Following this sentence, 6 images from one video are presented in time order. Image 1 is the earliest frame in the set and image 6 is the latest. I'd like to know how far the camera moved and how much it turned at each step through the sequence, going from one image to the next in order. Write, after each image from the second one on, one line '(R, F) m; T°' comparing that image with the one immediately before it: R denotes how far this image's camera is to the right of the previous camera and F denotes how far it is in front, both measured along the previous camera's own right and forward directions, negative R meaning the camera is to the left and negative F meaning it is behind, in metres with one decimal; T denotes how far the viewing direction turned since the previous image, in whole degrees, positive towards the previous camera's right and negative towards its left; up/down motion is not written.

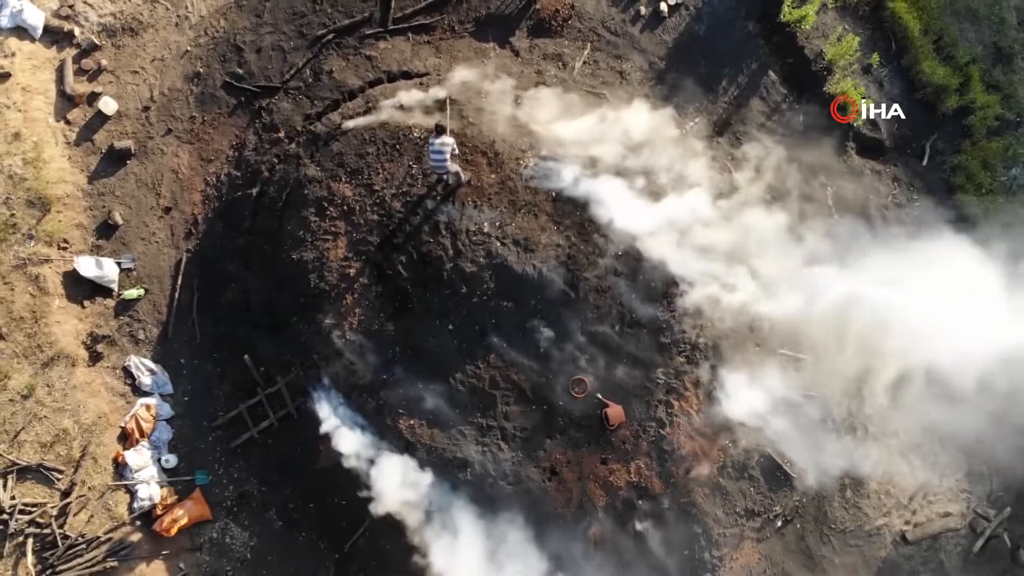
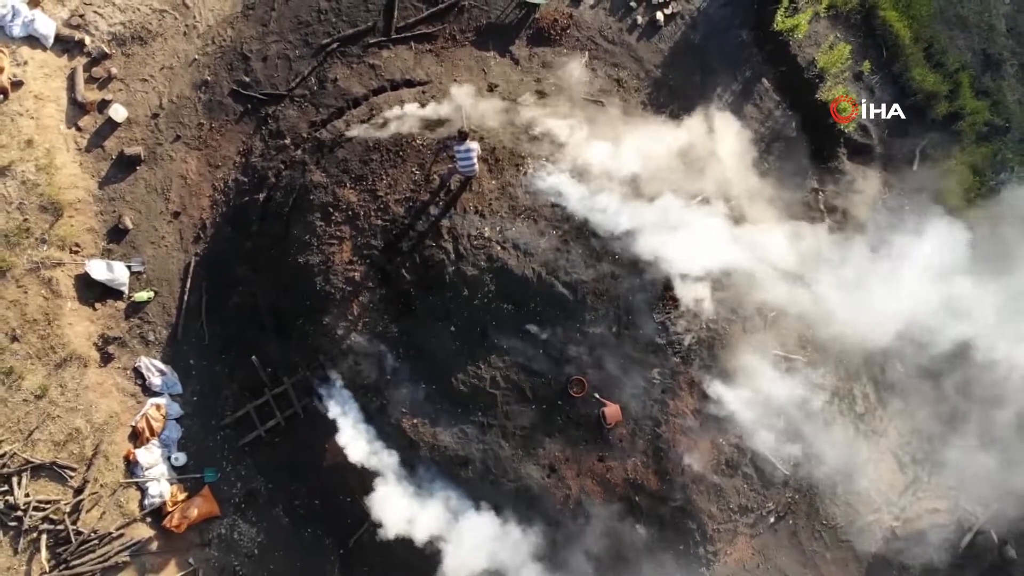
(0.0, -0.3) m; 0°
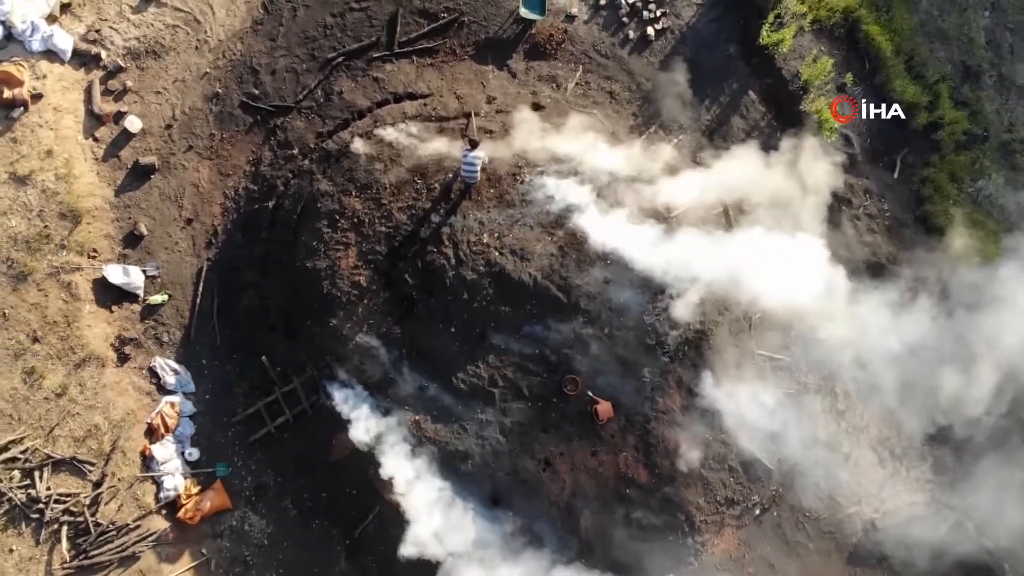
(0.0, -0.5) m; 0°
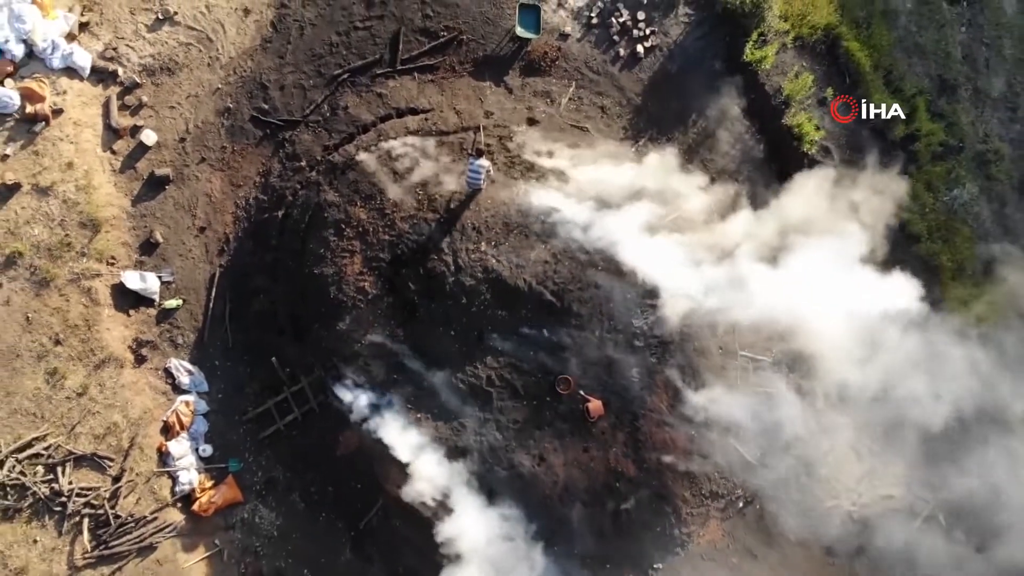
(+0.1, -0.6) m; 0°
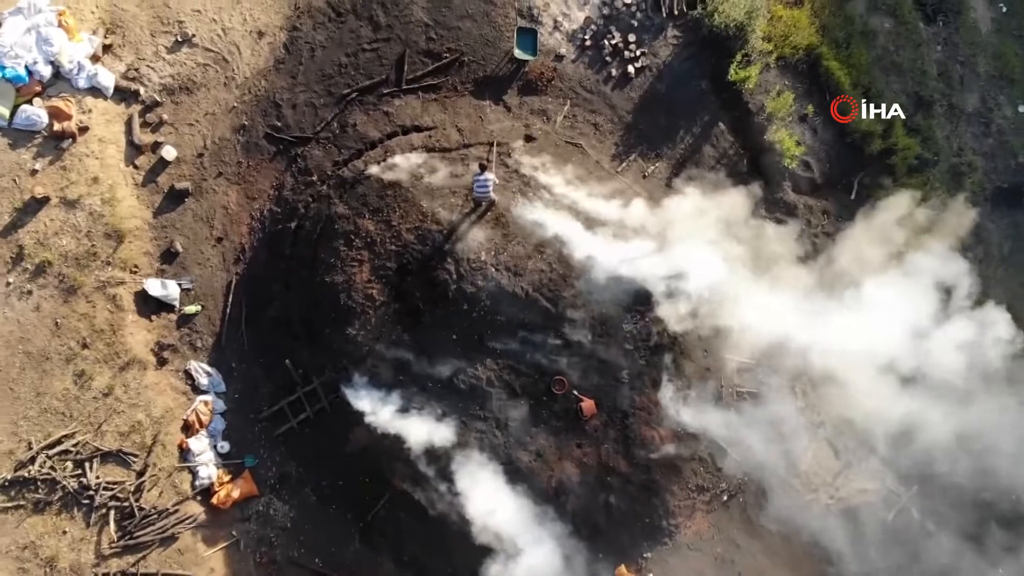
(0.0, -0.7) m; 0°
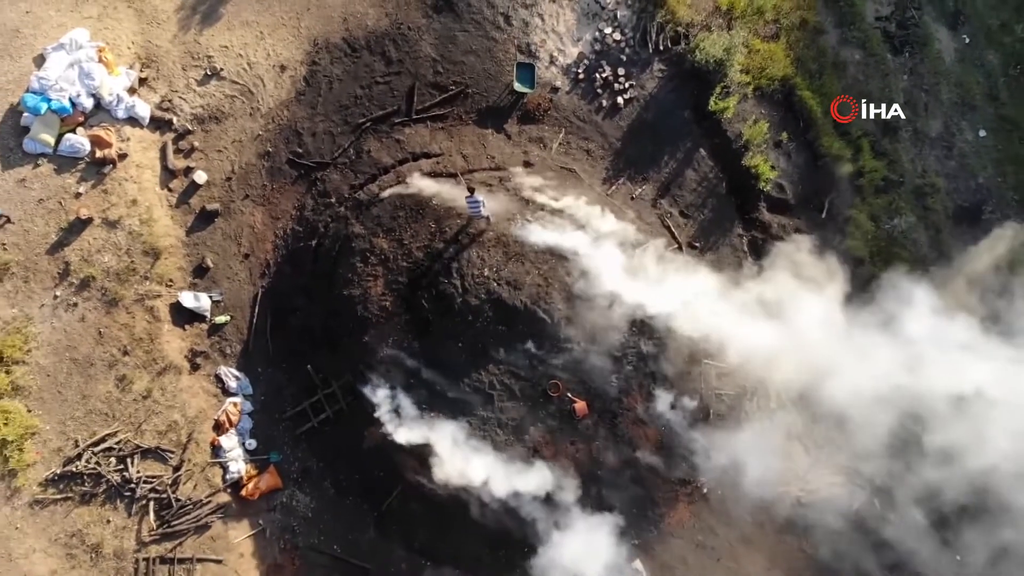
(0.0, -1.2) m; 0°
